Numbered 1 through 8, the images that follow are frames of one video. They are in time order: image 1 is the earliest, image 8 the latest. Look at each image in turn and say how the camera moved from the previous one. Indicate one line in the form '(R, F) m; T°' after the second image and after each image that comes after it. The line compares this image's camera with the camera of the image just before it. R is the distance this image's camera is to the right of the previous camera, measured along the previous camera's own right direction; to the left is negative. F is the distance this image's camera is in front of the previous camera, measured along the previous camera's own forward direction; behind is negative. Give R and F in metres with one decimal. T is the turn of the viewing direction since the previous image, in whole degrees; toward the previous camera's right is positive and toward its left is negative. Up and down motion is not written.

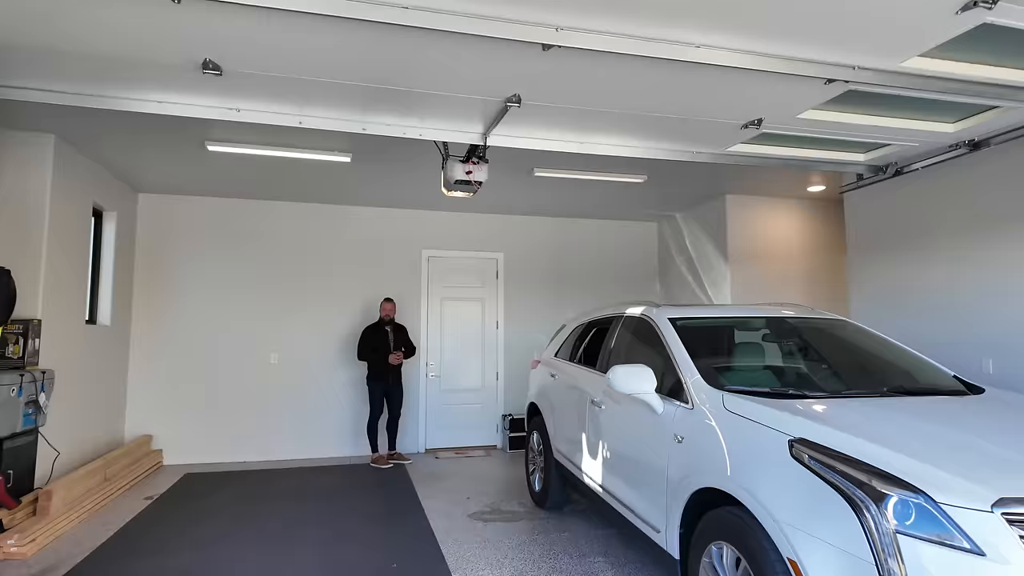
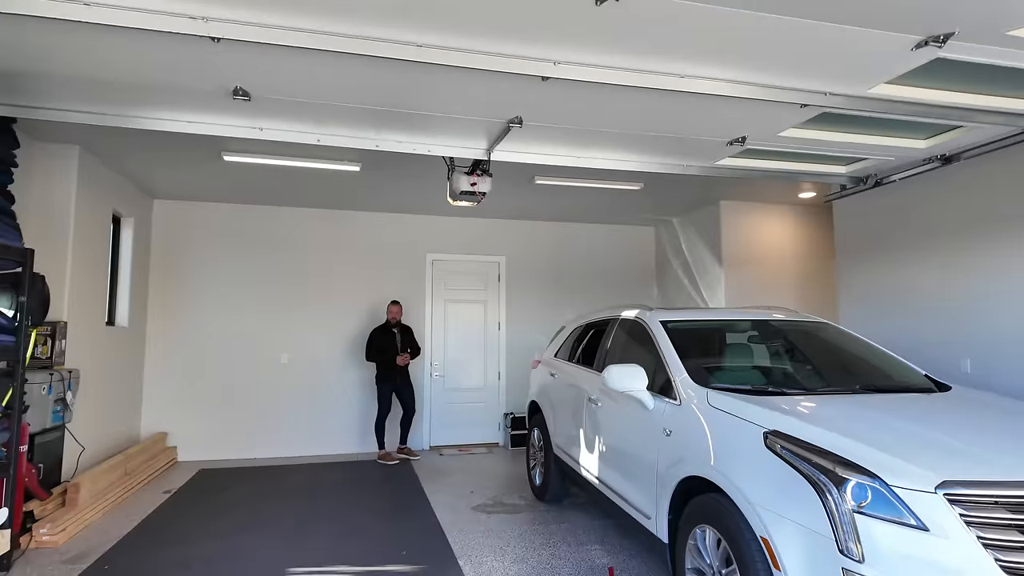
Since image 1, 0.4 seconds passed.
(0.0, -0.2) m; 0°
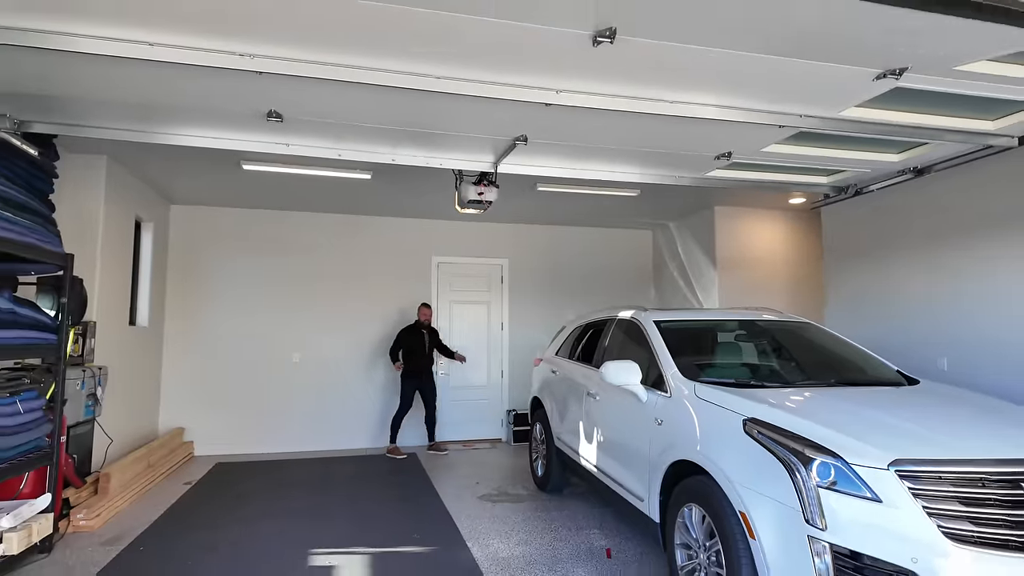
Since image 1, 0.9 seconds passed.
(0.0, -0.3) m; 0°
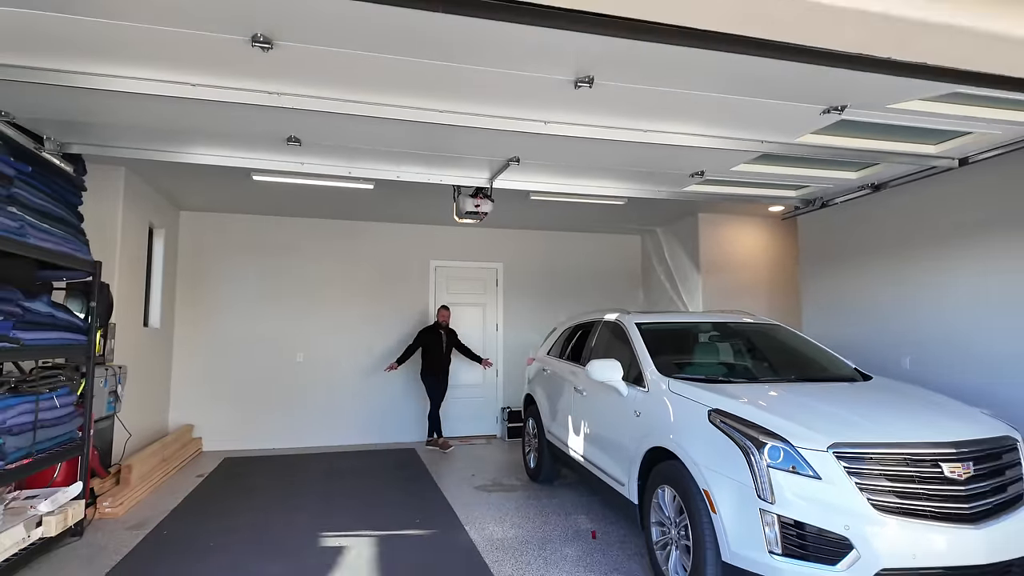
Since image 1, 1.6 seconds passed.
(0.0, -0.3) m; 0°
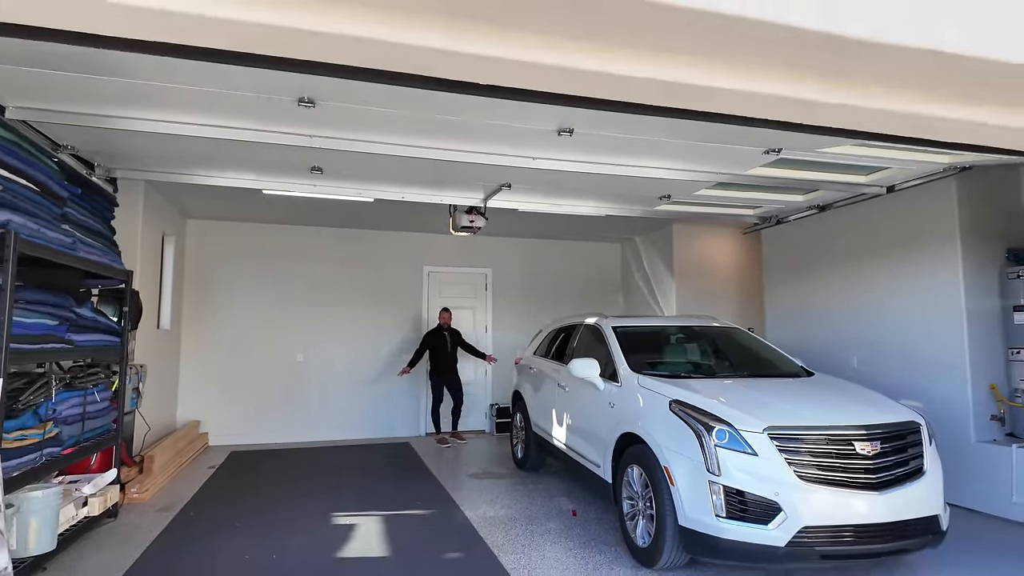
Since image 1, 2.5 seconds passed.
(0.0, -0.5) m; +1°
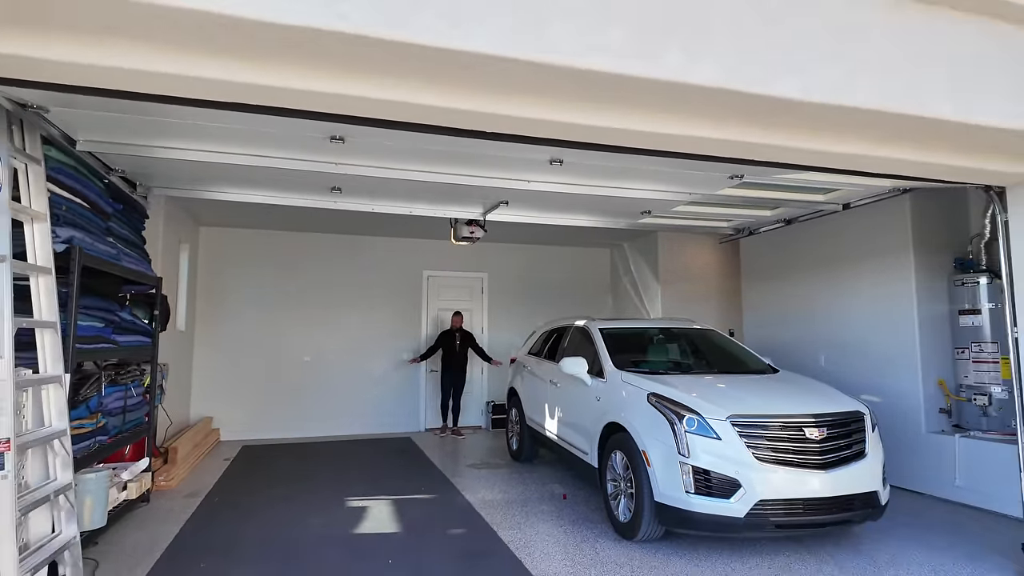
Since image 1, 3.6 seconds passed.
(0.0, -0.5) m; +1°
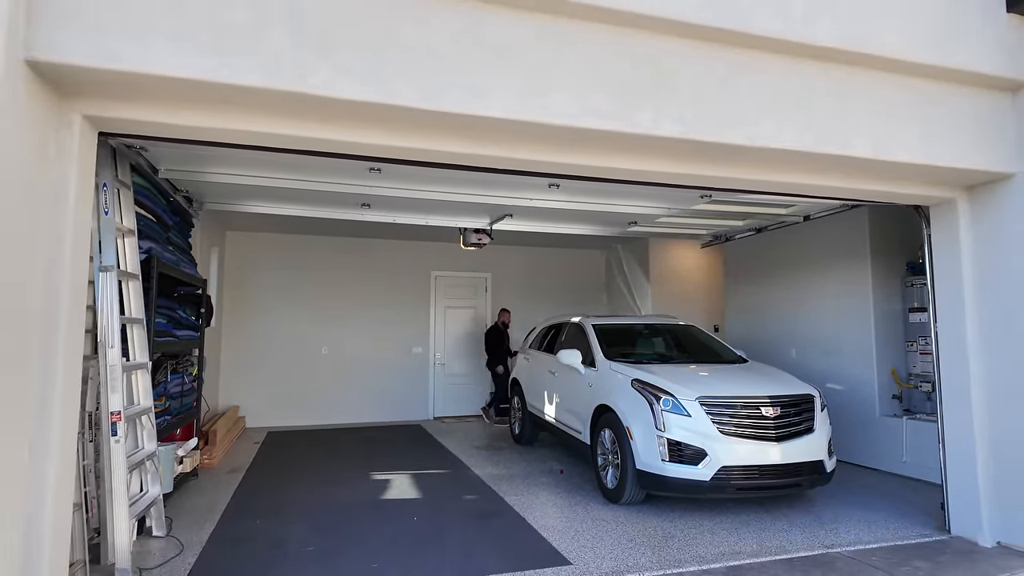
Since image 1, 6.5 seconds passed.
(0.0, -0.7) m; 0°
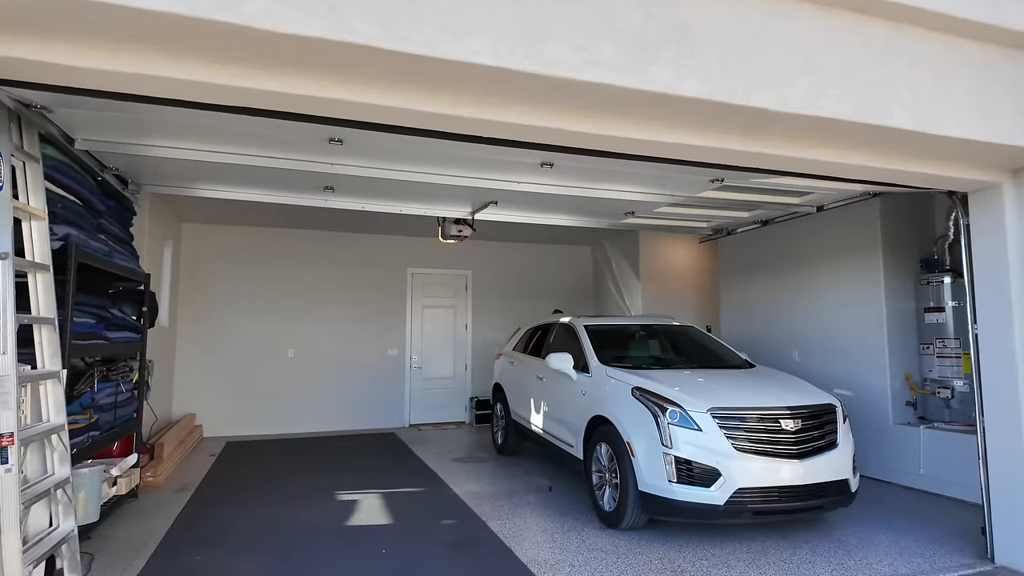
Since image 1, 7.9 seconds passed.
(0.0, +0.6) m; +2°
